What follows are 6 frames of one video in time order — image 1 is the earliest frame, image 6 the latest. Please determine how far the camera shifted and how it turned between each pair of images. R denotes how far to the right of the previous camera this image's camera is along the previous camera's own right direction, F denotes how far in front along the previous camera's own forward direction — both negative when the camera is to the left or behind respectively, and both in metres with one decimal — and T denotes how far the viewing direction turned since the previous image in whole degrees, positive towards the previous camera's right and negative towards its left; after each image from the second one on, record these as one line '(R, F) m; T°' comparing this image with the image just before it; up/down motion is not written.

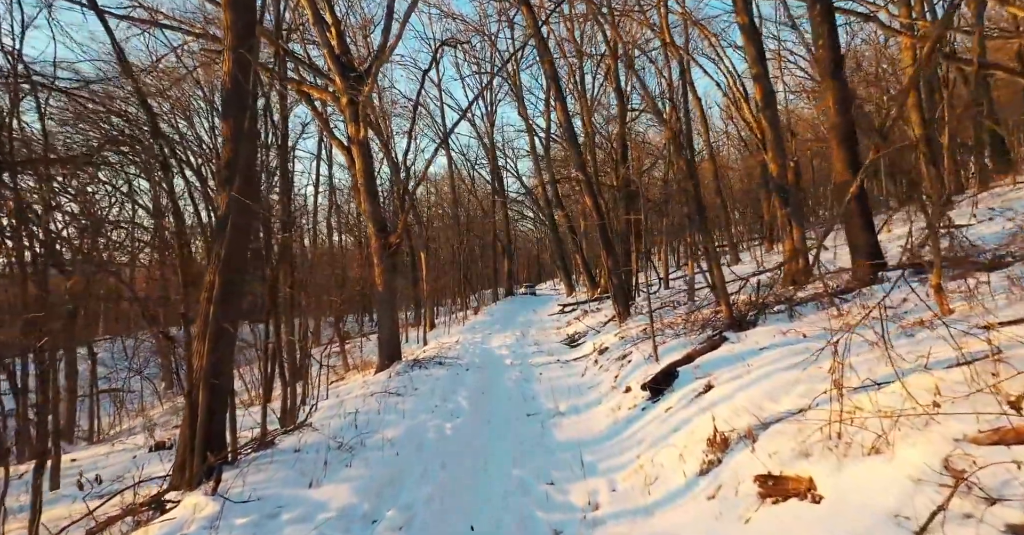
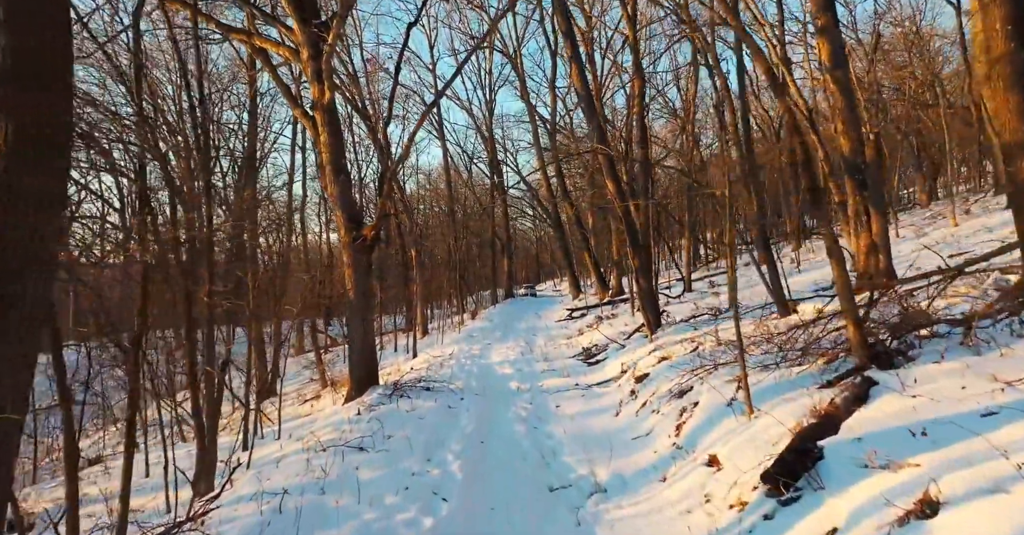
(-0.1, +2.4) m; 0°
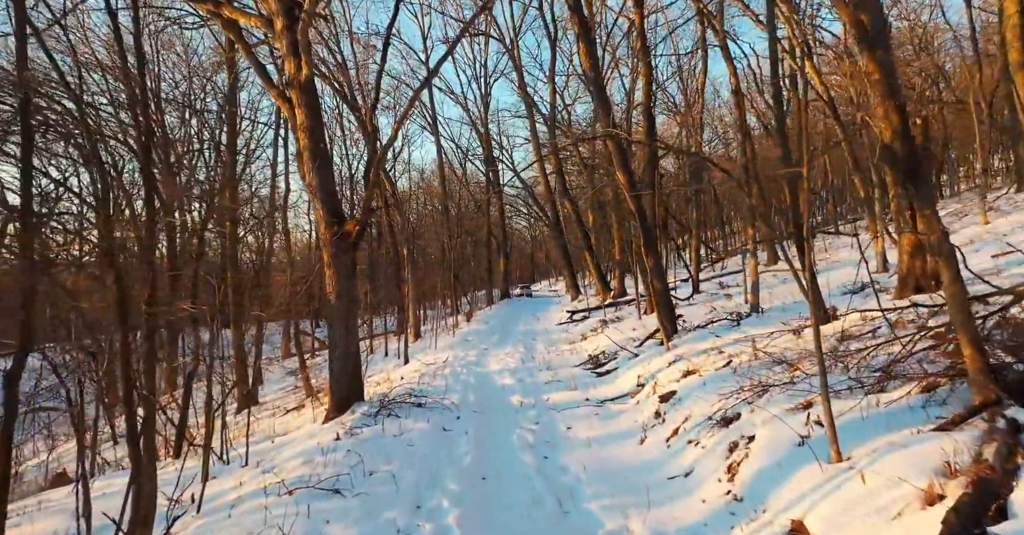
(-0.1, +1.1) m; +1°
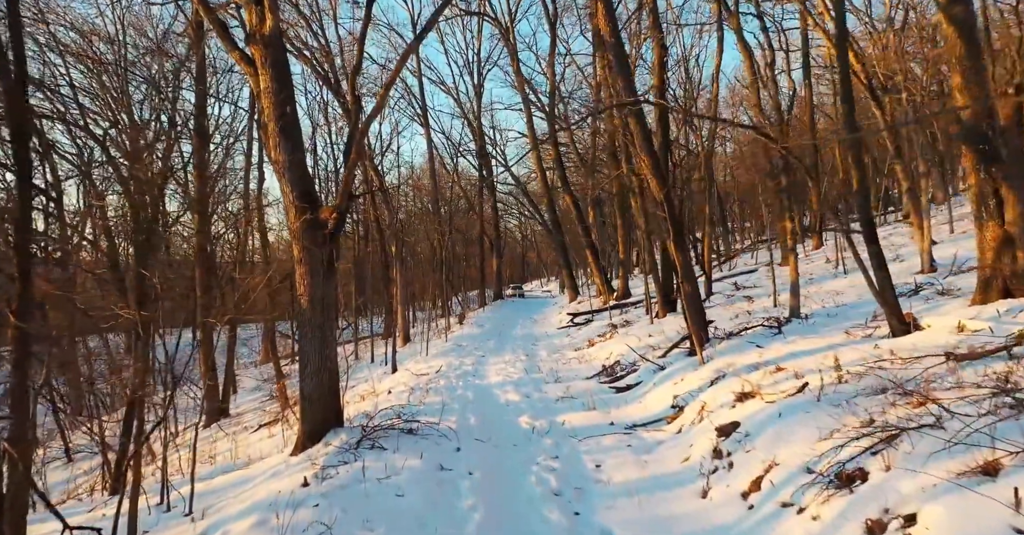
(-0.2, +1.4) m; +1°
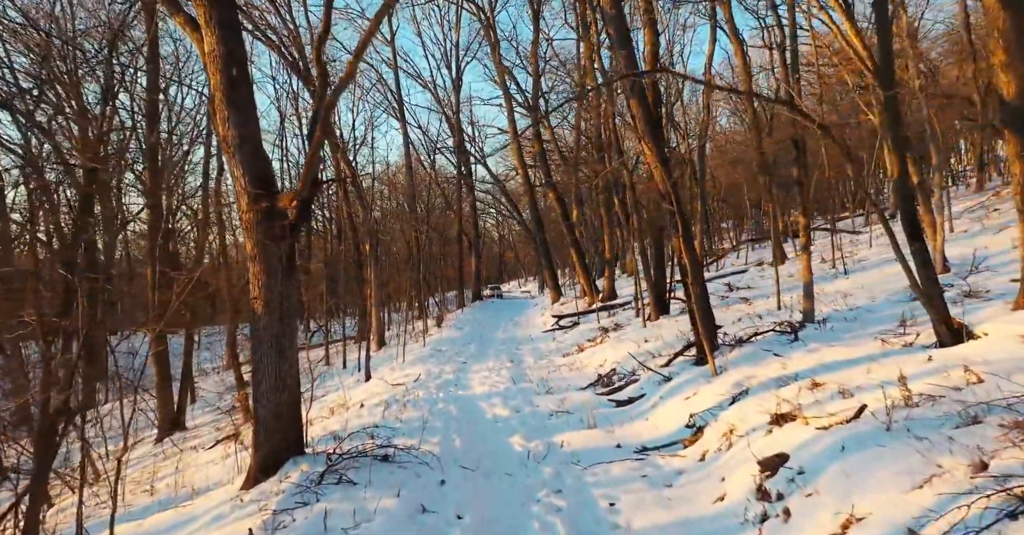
(-0.1, +1.0) m; +2°
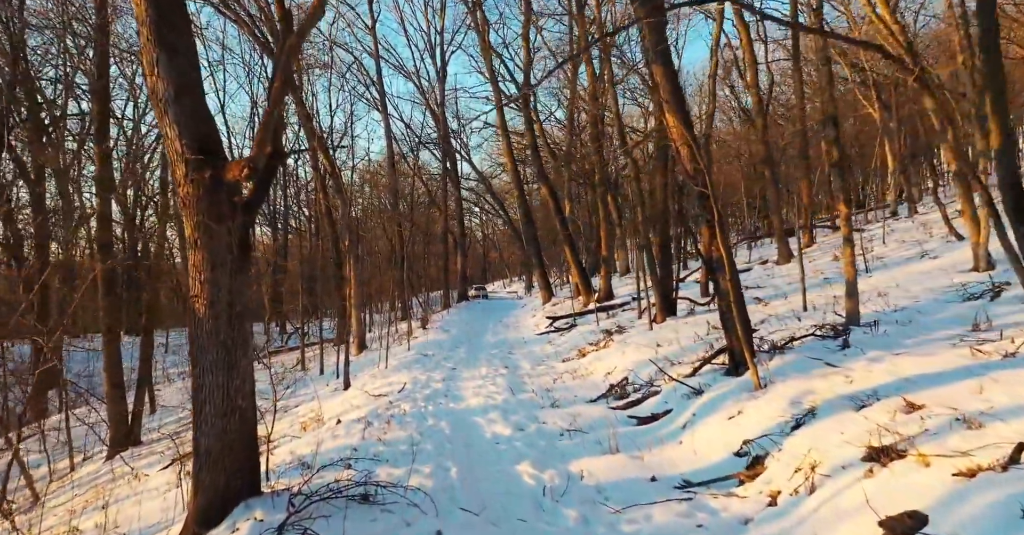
(-0.2, +1.2) m; +2°
